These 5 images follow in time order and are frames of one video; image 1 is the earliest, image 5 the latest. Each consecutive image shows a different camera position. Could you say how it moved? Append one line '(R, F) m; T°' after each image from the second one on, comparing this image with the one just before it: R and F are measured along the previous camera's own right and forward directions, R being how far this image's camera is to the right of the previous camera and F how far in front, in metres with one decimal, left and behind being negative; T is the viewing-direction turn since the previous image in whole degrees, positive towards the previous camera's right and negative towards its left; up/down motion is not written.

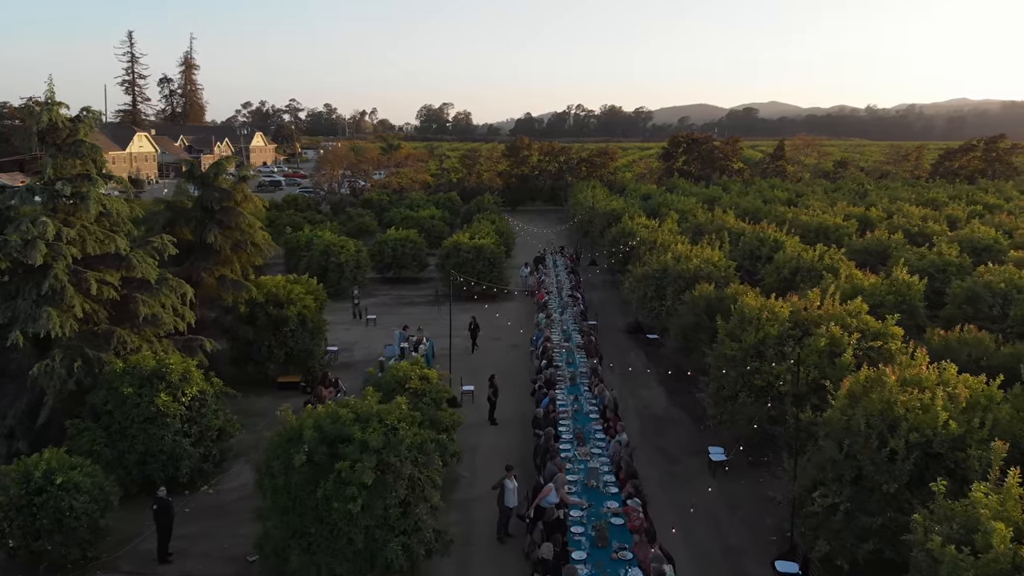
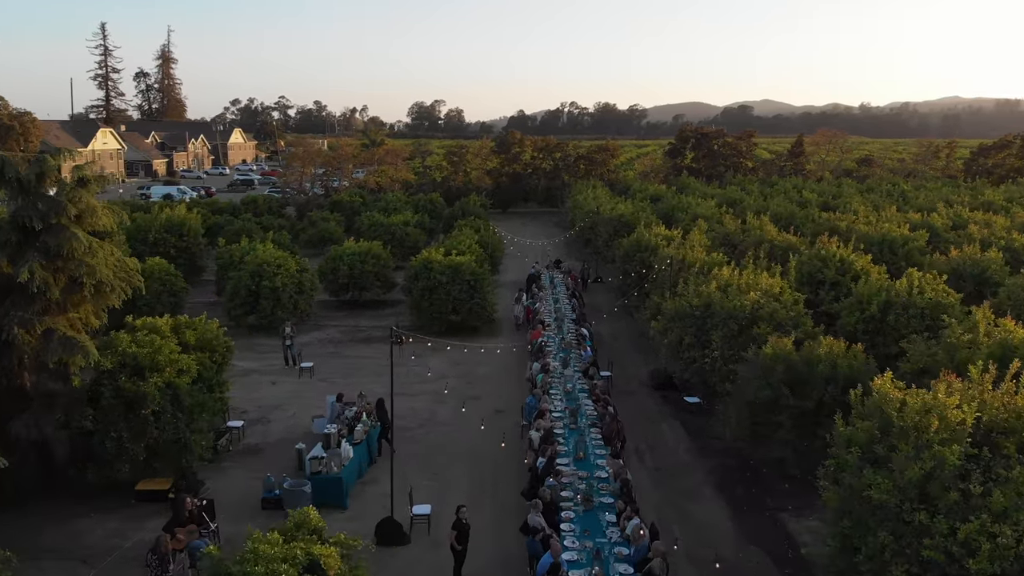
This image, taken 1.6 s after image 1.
(+0.2, +5.8) m; 0°
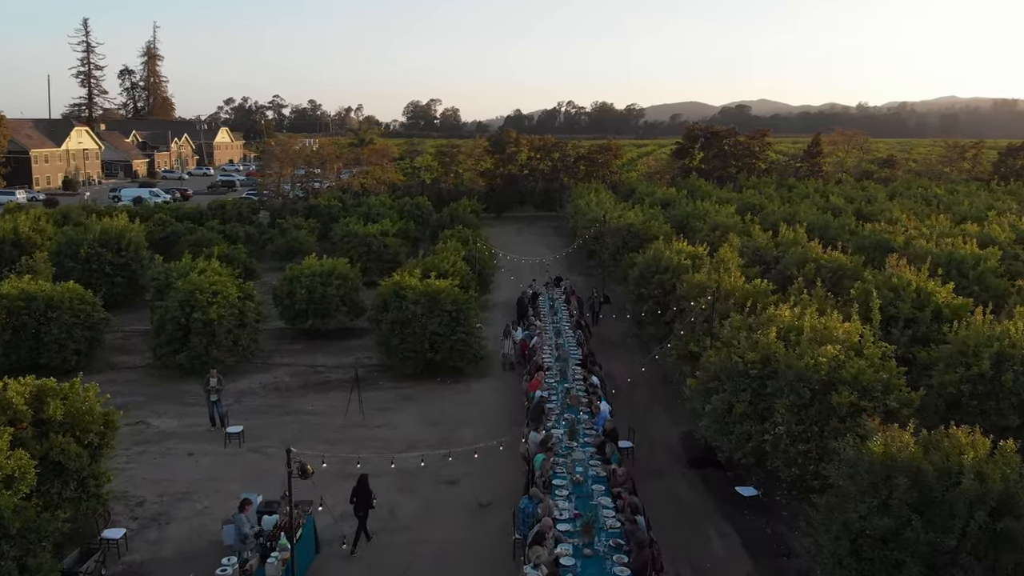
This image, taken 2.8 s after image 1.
(+0.1, +3.8) m; 0°
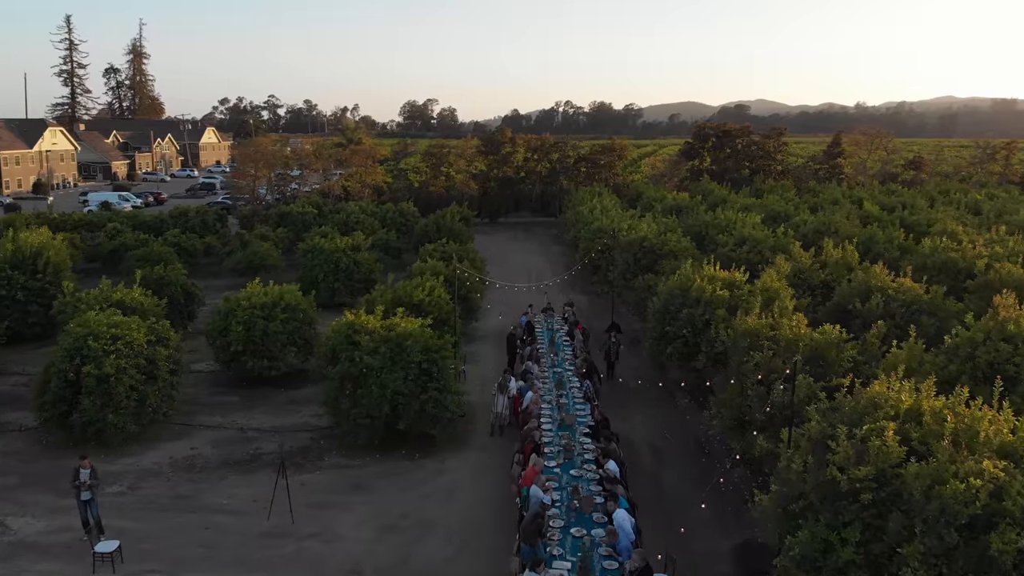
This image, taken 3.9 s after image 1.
(+0.1, +3.7) m; 0°
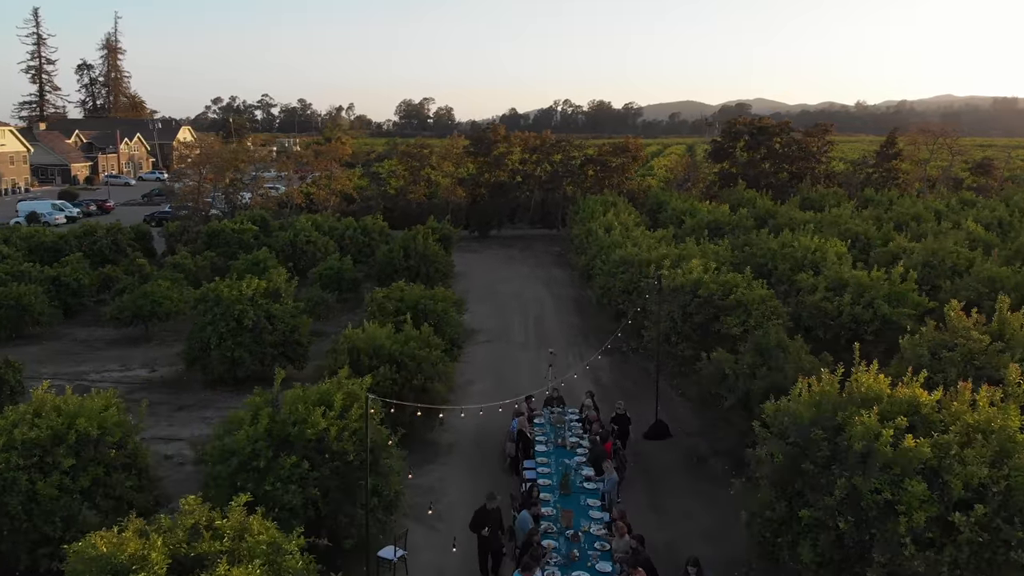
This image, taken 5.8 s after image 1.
(+0.2, +7.0) m; 0°
